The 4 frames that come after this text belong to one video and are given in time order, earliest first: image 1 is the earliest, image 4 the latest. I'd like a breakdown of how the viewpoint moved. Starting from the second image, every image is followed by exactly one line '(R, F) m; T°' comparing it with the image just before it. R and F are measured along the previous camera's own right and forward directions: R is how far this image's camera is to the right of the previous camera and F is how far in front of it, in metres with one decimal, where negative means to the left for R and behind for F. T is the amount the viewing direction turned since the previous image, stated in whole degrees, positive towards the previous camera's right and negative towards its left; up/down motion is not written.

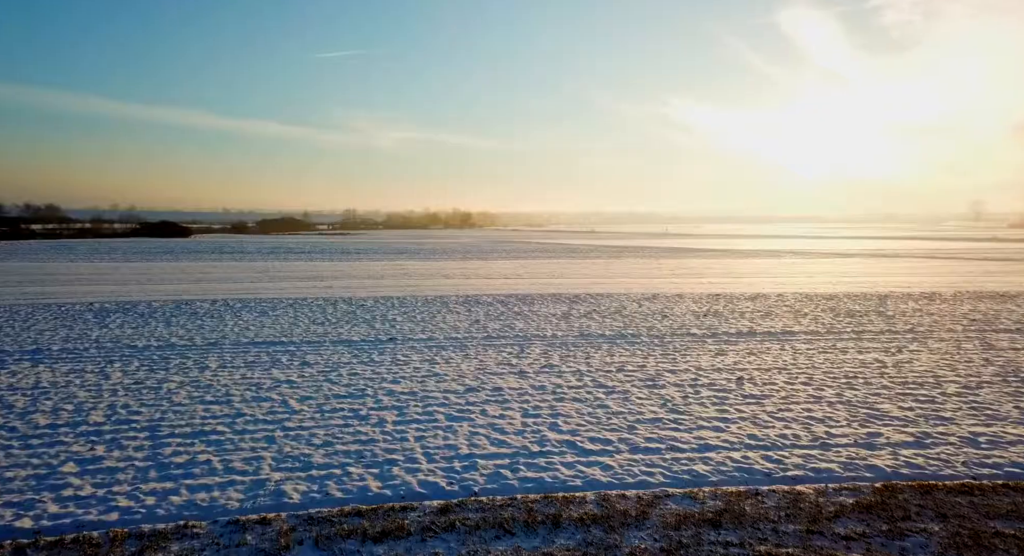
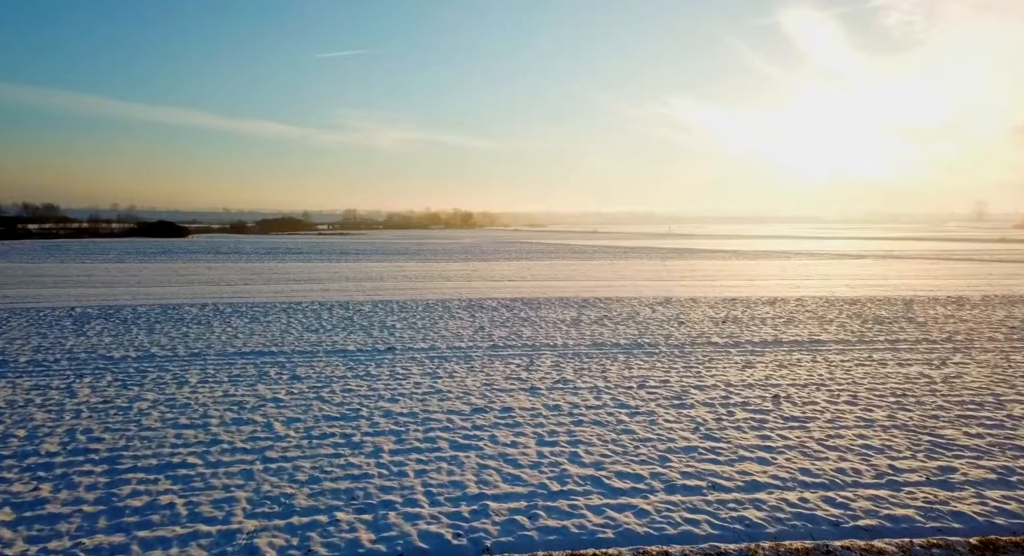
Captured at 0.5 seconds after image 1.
(-0.1, +0.9) m; 0°
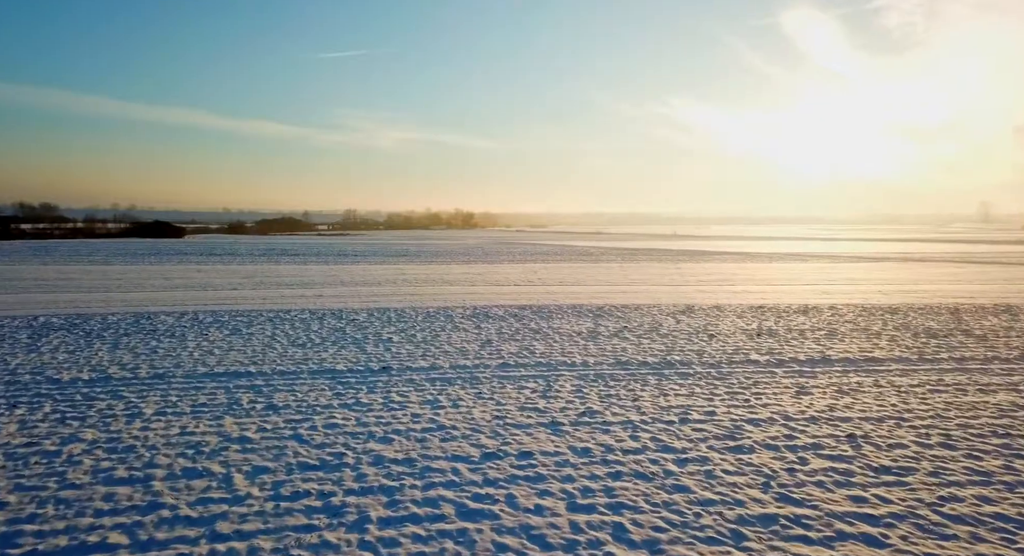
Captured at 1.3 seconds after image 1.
(-0.2, +1.5) m; 0°
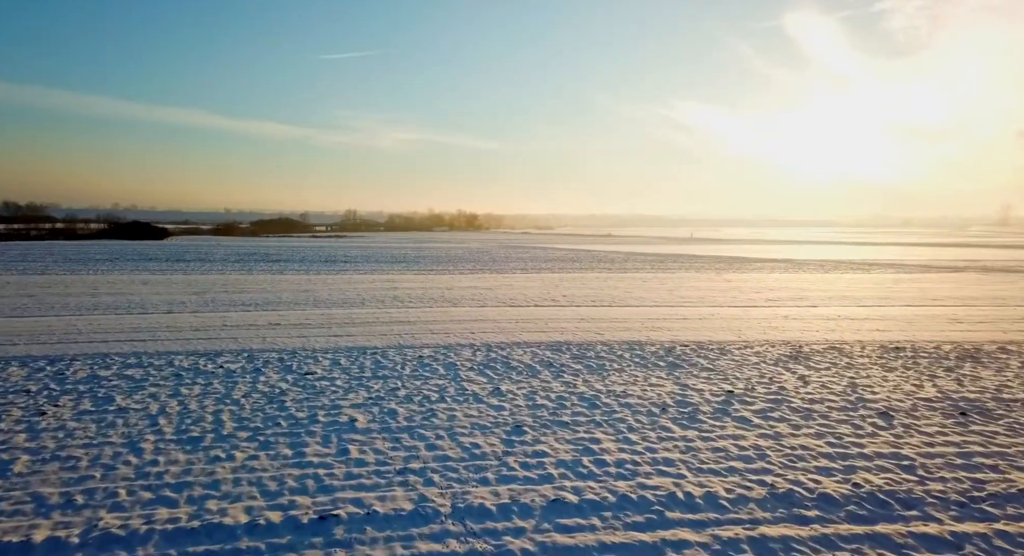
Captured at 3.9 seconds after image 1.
(-0.5, +5.2) m; 0°
